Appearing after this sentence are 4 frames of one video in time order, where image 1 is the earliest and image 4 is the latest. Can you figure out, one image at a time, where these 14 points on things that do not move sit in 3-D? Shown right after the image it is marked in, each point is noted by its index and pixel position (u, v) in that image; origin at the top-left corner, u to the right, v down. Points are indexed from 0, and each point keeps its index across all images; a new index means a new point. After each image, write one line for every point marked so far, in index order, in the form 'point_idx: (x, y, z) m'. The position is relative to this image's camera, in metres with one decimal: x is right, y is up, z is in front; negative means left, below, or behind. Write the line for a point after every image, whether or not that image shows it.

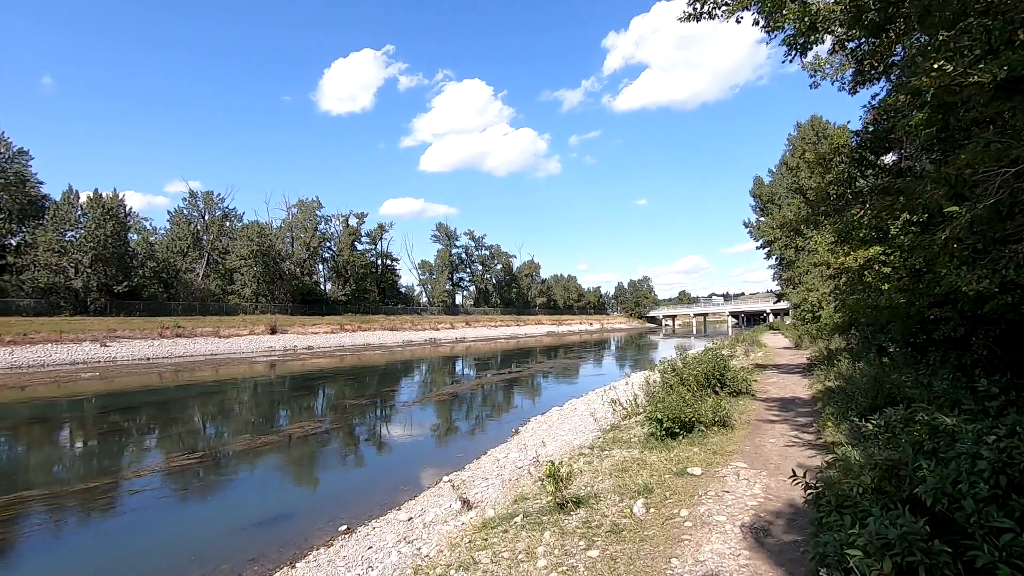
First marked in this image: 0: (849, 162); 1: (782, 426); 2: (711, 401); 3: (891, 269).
0: (+6.4, +2.4, +9.6) m
1: (+3.8, -1.9, +7.0) m
2: (+3.0, -1.7, +7.7) m
3: (+5.8, +0.3, +7.7) m
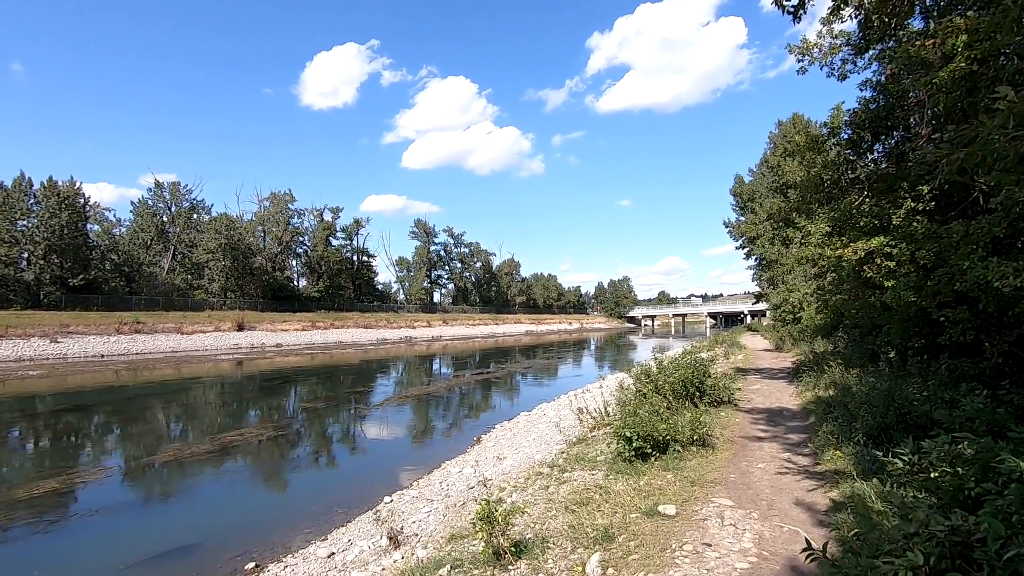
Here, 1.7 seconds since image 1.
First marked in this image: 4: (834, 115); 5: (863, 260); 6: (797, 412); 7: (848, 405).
0: (+5.7, +2.4, +8.6) m
1: (+3.1, -1.9, +6.0) m
2: (+2.3, -1.7, +6.6) m
3: (+5.1, +0.3, +6.8) m
4: (+5.5, +3.0, +8.6) m
5: (+5.1, +0.4, +7.3) m
6: (+4.4, -1.9, +7.7) m
7: (+3.9, -1.4, +5.9) m
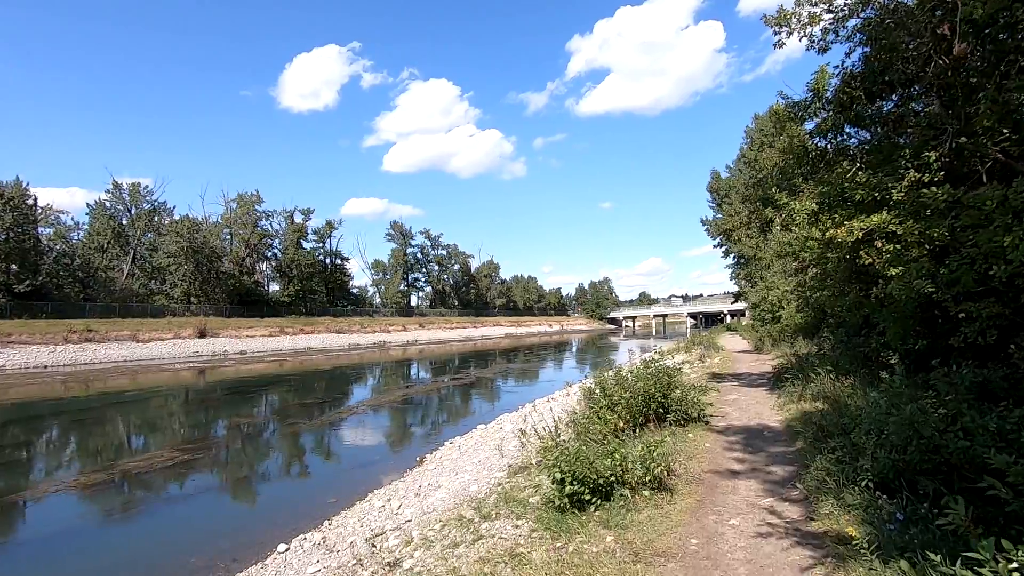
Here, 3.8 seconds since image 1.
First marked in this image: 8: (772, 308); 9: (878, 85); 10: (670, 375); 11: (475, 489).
0: (+4.7, +2.5, +7.3) m
1: (+2.2, -1.8, +4.6) m
2: (+1.3, -1.6, +5.2) m
3: (+4.1, +0.5, +5.4) m
4: (+4.4, +3.1, +7.3) m
5: (+4.1, +0.5, +5.9) m
6: (+3.4, -1.8, +6.4) m
7: (+3.0, -1.3, +4.5) m
8: (+8.6, -0.6, +16.6) m
9: (+4.9, +2.7, +6.7) m
10: (+2.4, -1.3, +7.7) m
11: (-0.5, -2.7, +6.9) m
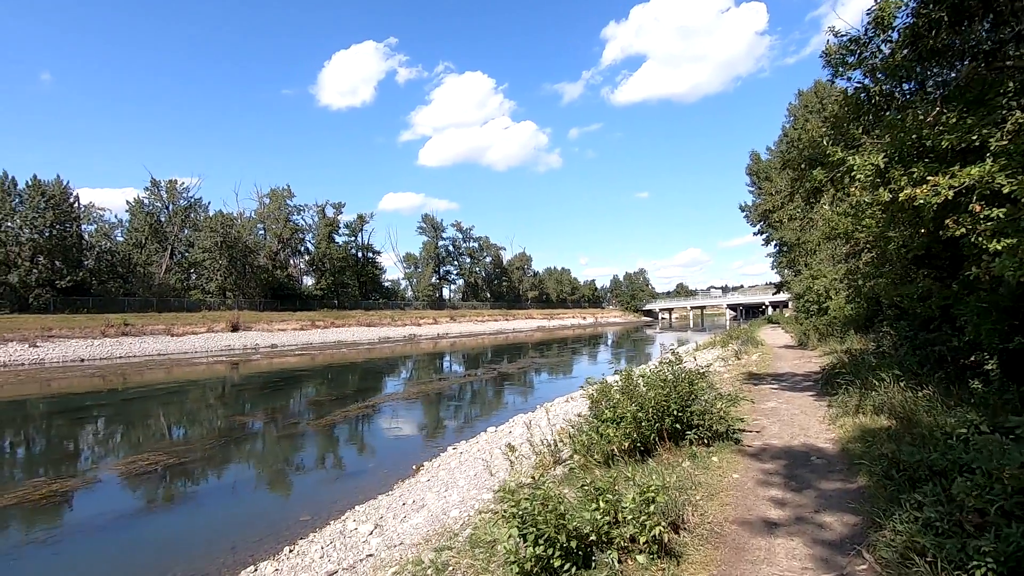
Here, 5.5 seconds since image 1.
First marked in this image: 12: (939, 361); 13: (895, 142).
0: (+4.5, +2.7, +5.8) m
1: (+1.8, -1.7, +3.3) m
2: (+1.0, -1.5, +3.9) m
3: (+3.8, +0.6, +3.9) m
4: (+4.2, +3.3, +5.8) m
5: (+3.8, +0.7, +4.5) m
6: (+3.1, -1.6, +5.0) m
7: (+2.6, -1.1, +3.1) m
8: (+9.0, -0.3, +14.8) m
9: (+4.6, +2.9, +5.2) m
10: (+2.3, -1.2, +6.3) m
11: (-0.7, -2.6, +5.7) m
12: (+5.3, -0.9, +6.3) m
13: (+3.8, +1.4, +5.0) m
